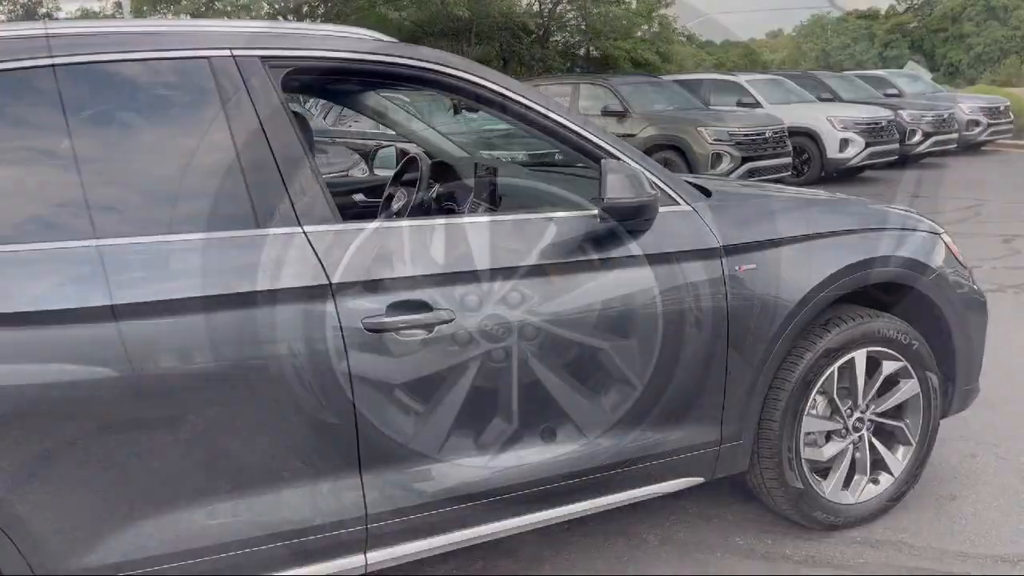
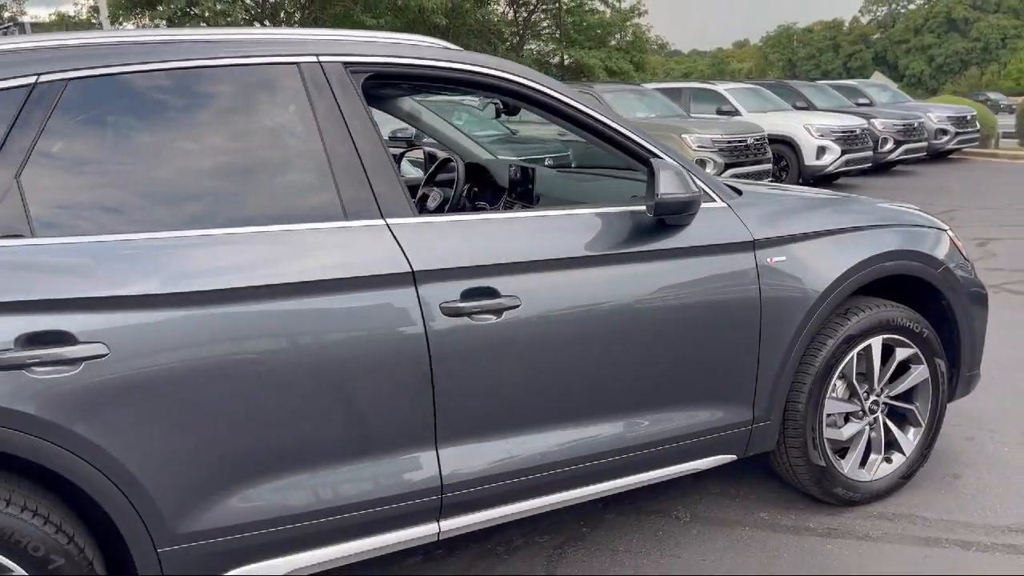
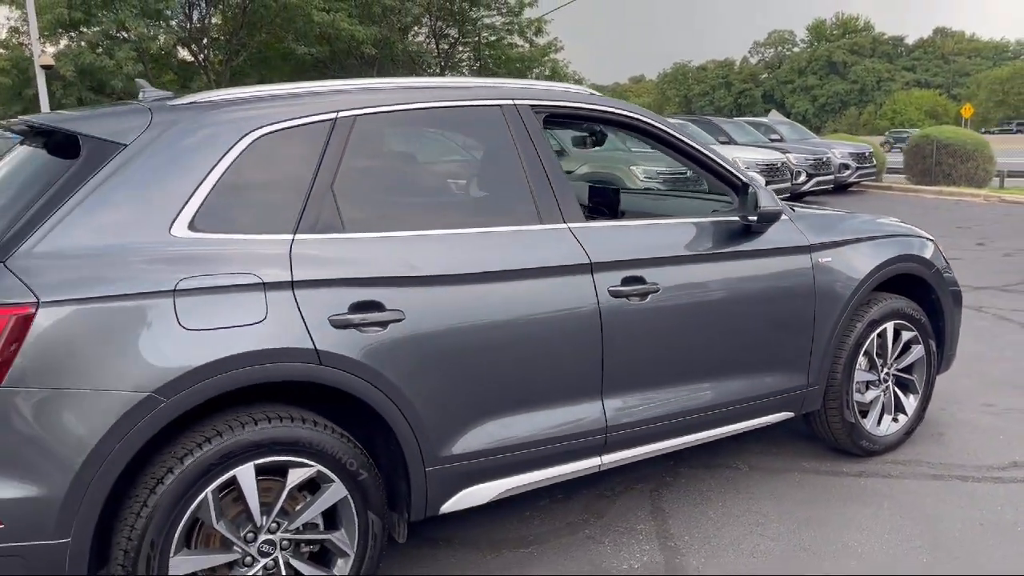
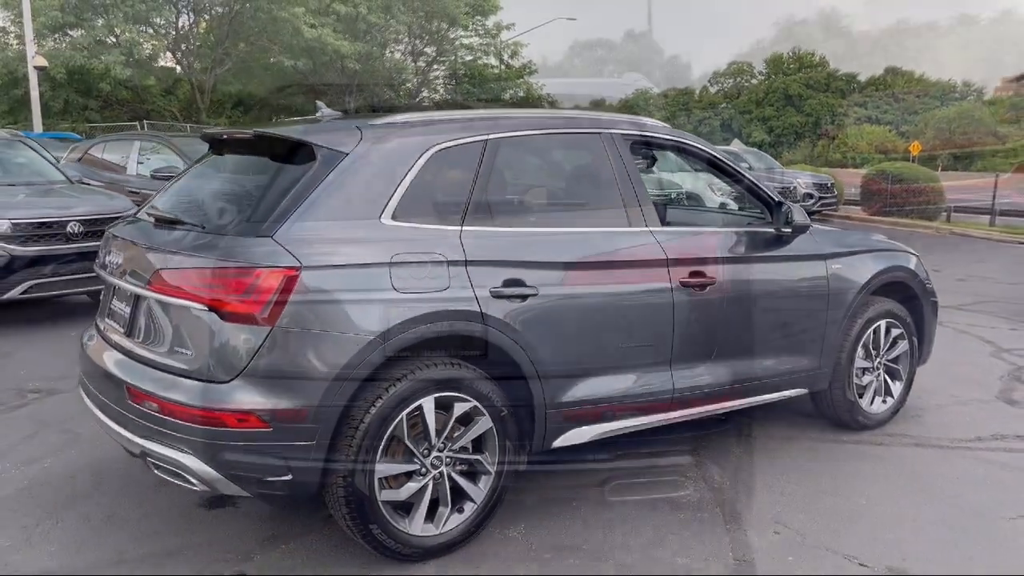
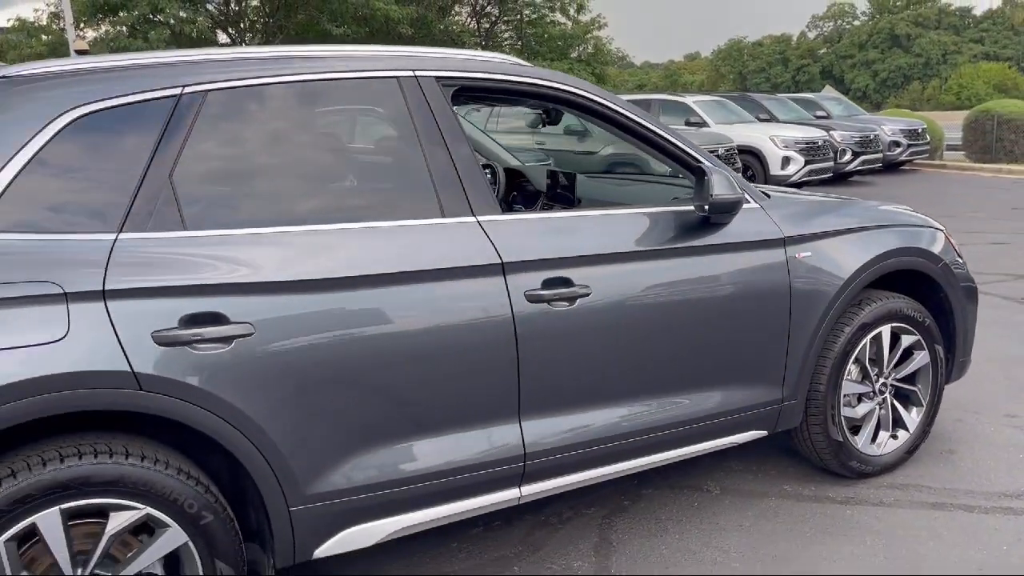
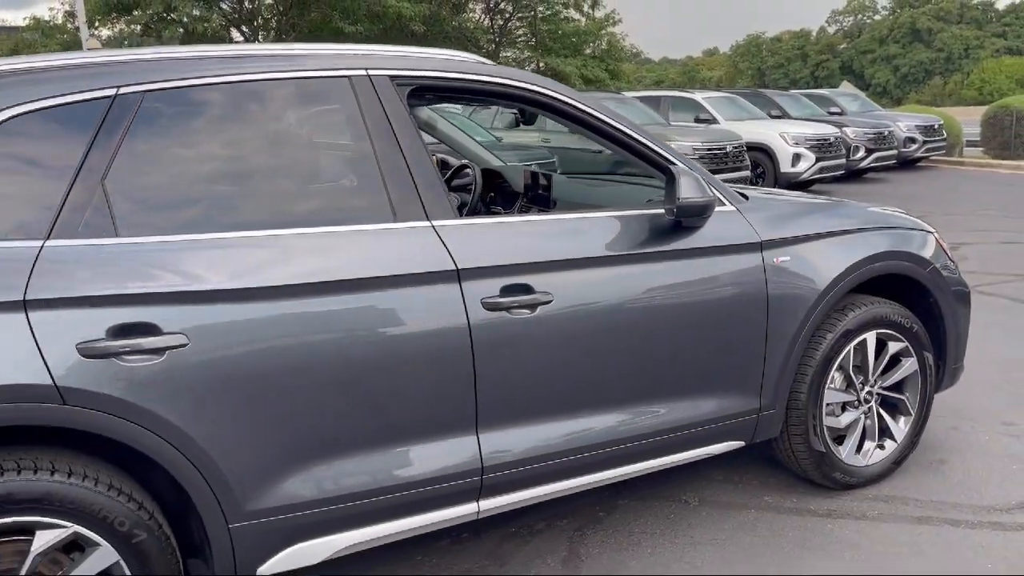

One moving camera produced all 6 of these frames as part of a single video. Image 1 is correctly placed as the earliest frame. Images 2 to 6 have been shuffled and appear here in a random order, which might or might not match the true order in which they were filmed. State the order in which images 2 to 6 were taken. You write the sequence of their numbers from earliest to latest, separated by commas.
2, 6, 5, 3, 4
